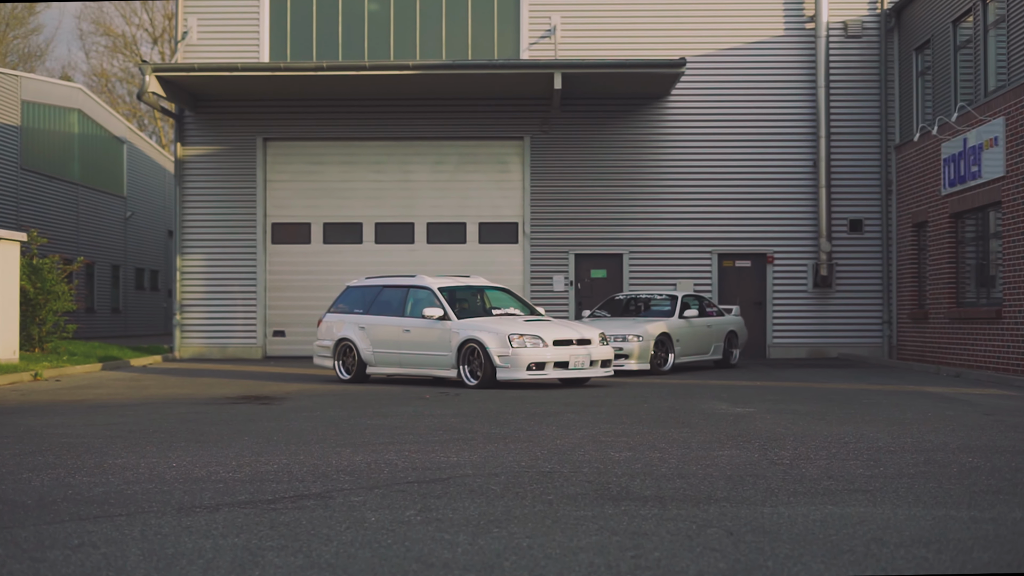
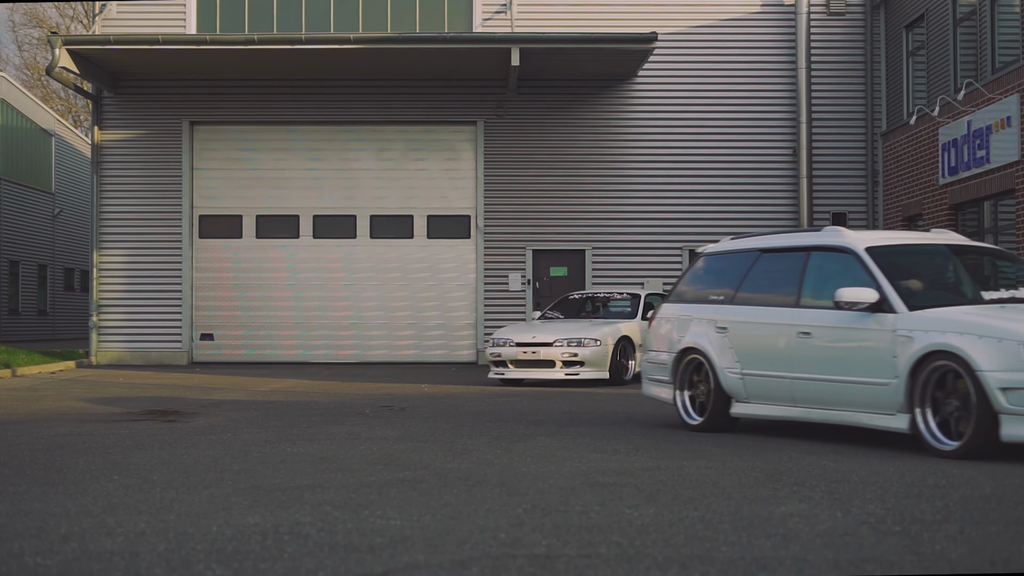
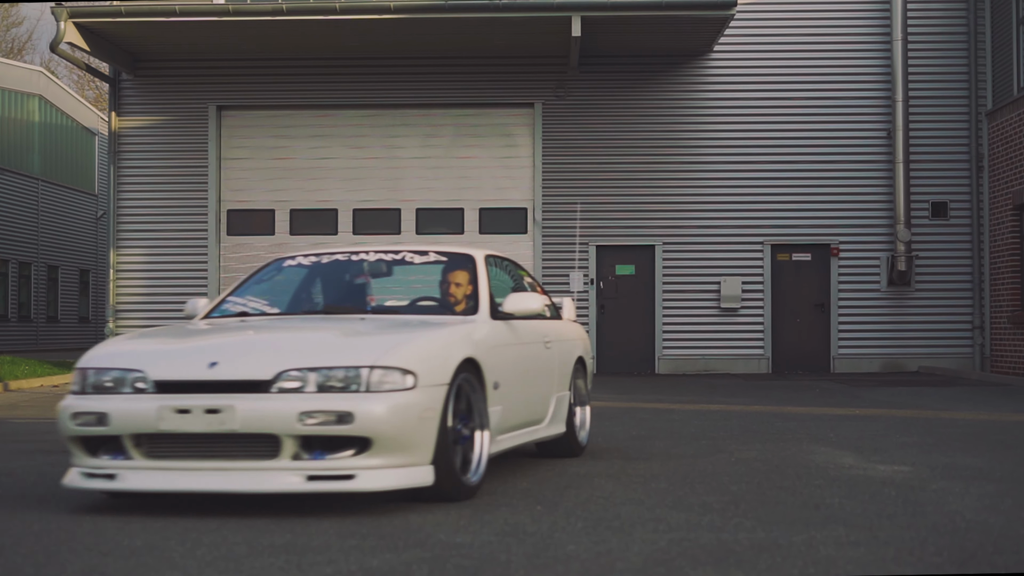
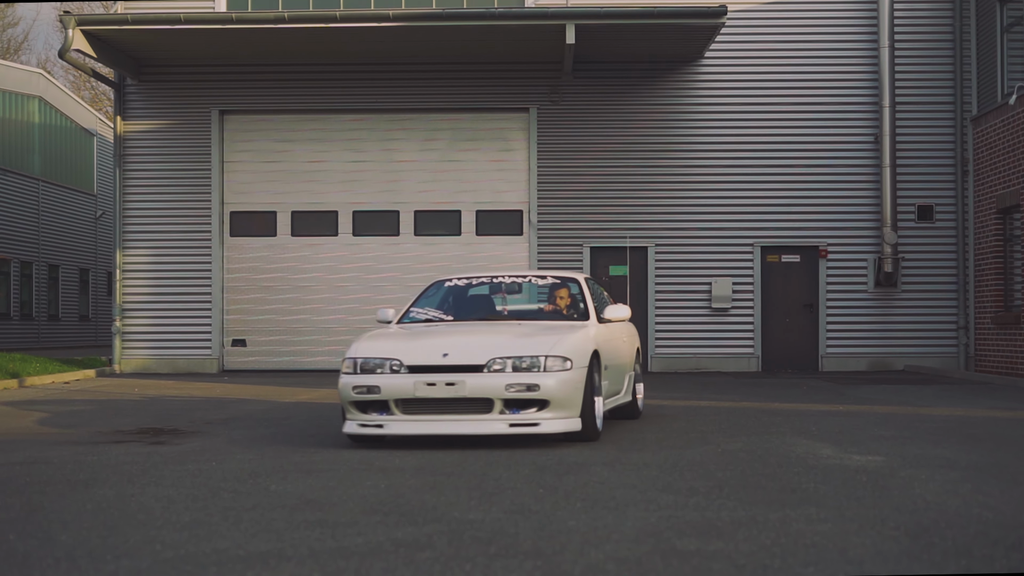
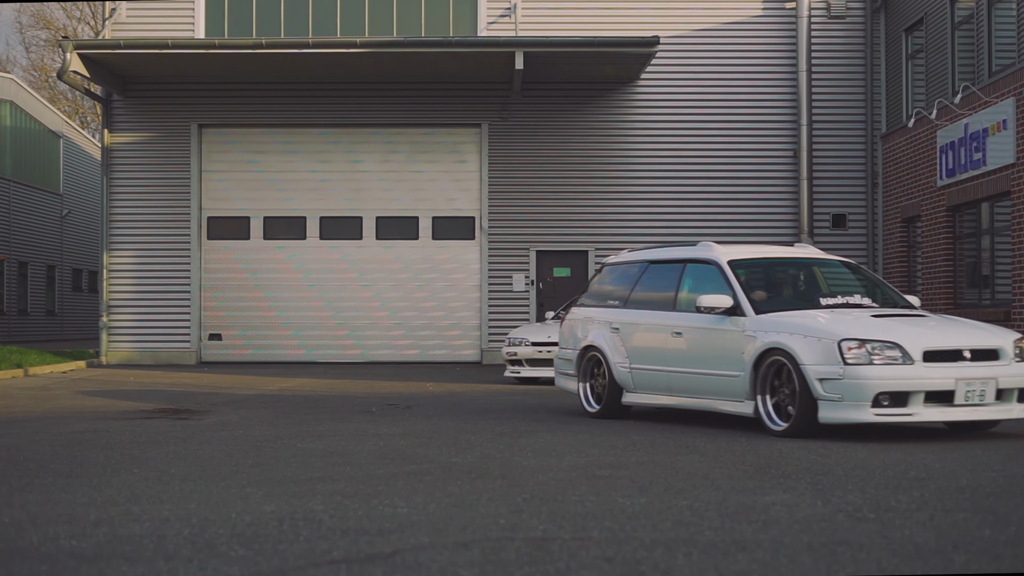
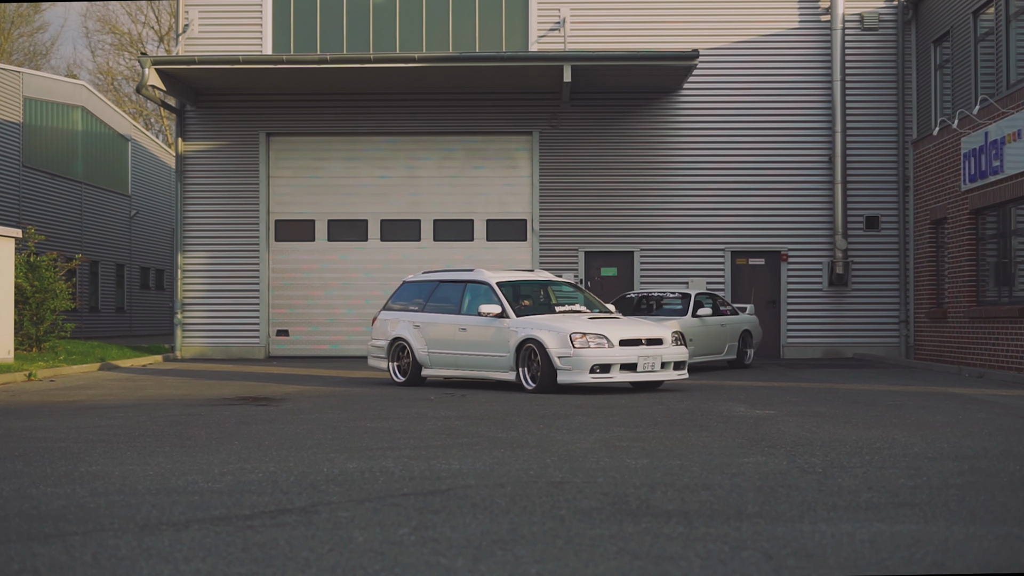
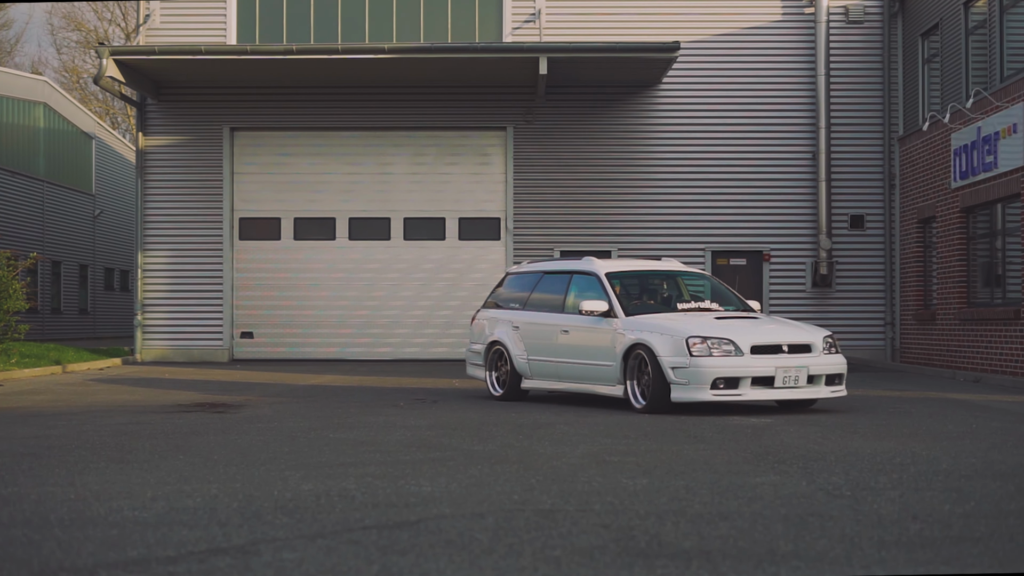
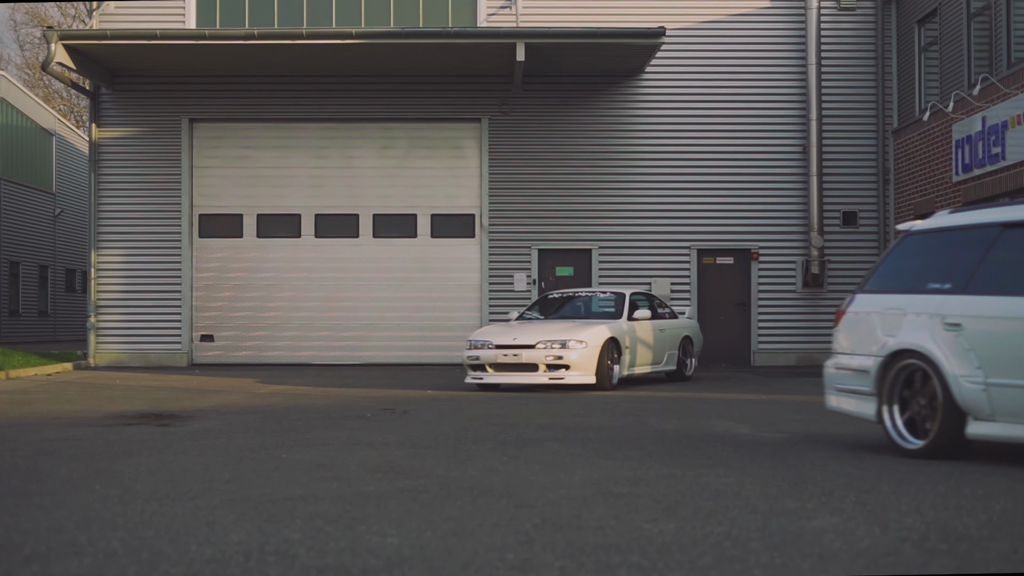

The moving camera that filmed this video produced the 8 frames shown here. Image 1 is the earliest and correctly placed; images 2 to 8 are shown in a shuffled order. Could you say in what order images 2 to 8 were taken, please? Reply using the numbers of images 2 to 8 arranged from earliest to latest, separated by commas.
6, 7, 5, 2, 8, 4, 3
